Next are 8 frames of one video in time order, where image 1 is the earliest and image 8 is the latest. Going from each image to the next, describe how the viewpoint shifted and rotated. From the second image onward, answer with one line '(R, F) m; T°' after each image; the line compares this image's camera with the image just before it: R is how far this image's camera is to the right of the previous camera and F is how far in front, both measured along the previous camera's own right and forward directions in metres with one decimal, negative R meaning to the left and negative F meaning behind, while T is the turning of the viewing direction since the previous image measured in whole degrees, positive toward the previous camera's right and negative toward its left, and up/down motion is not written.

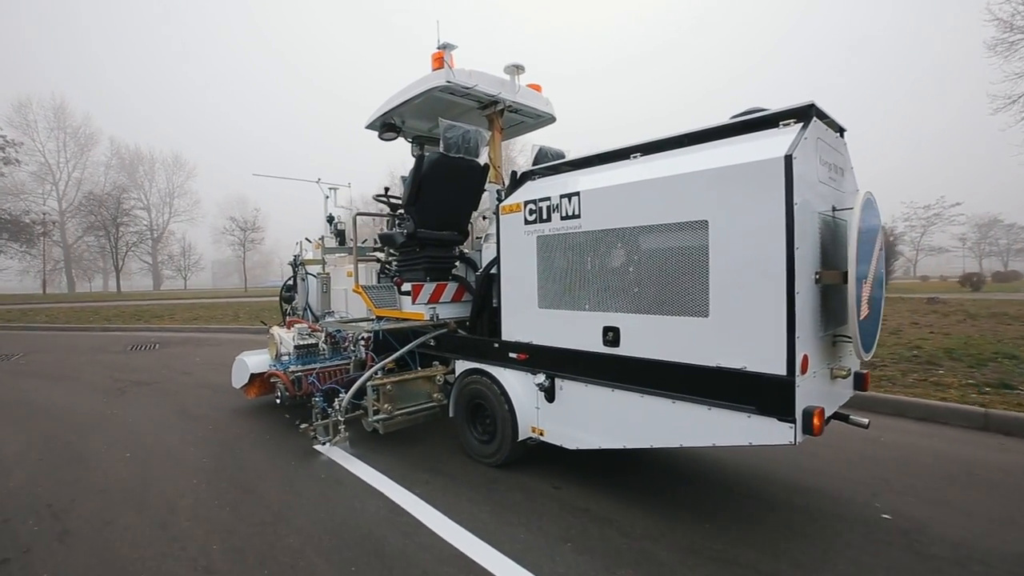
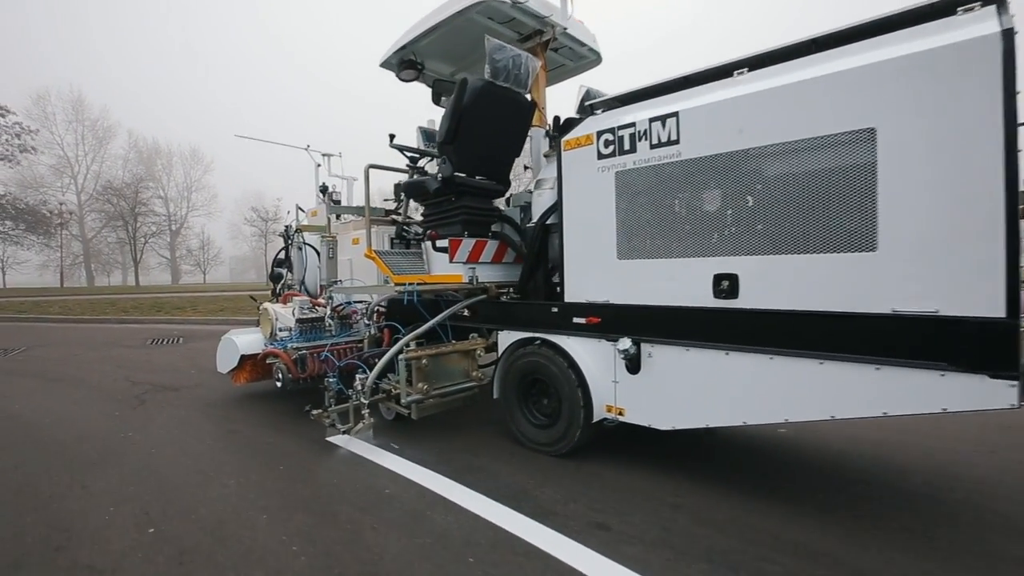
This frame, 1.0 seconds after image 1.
(-0.4, +1.0) m; -1°
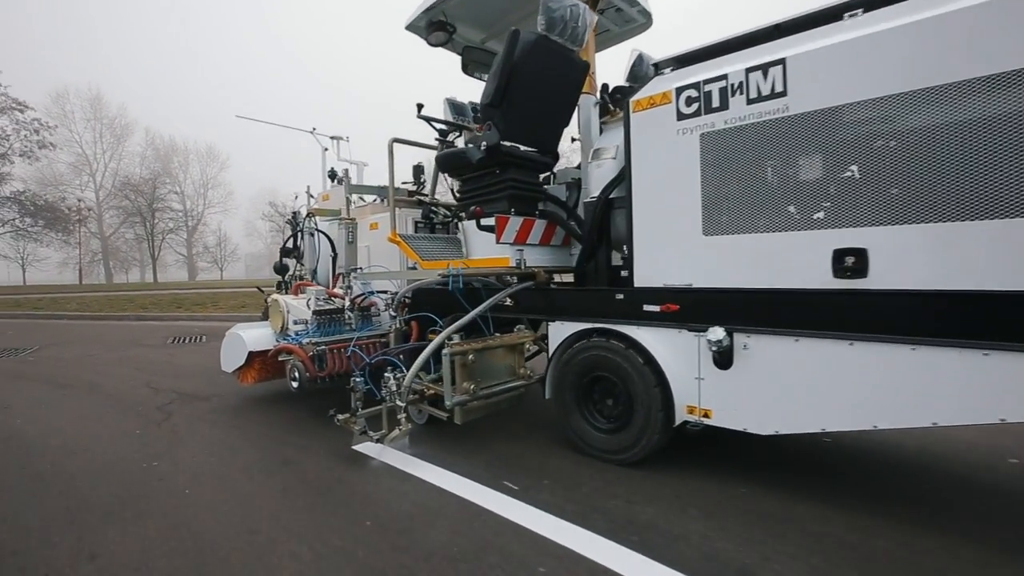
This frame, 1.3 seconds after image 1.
(-0.3, +0.6) m; -1°
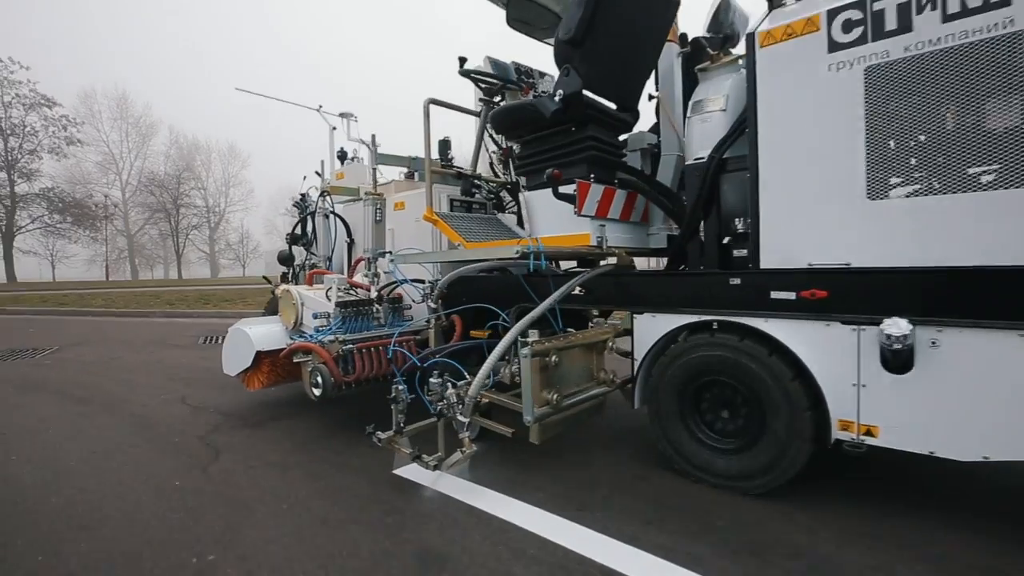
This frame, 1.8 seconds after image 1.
(-0.4, +0.8) m; -2°
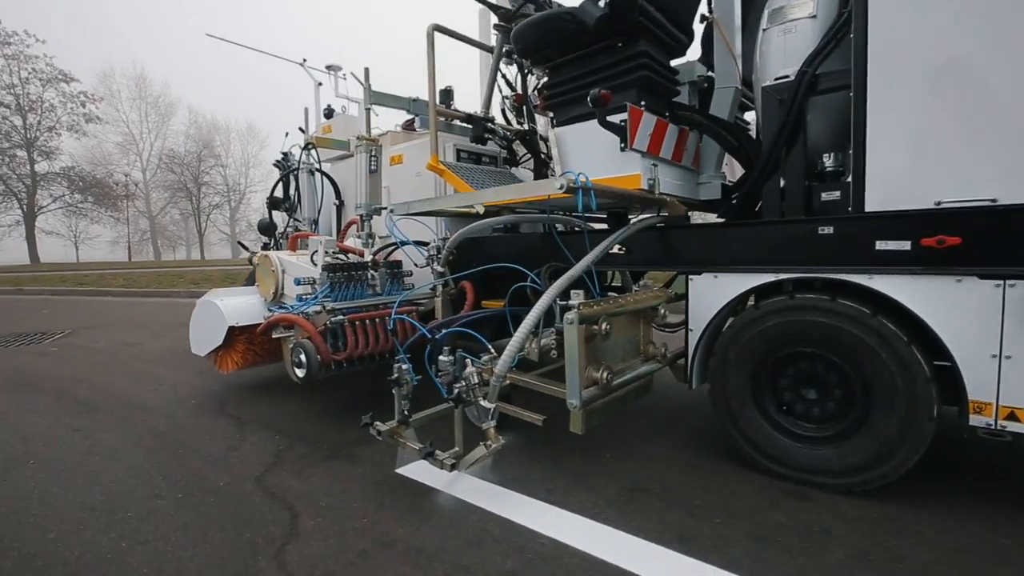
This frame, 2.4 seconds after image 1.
(-0.1, +0.6) m; -2°
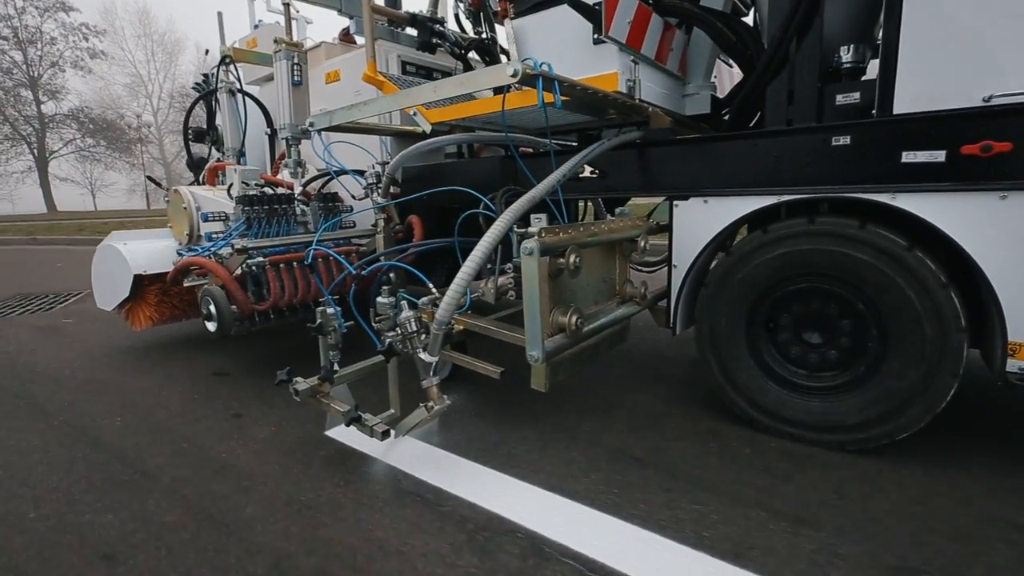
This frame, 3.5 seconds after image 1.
(+0.3, +0.4) m; -2°
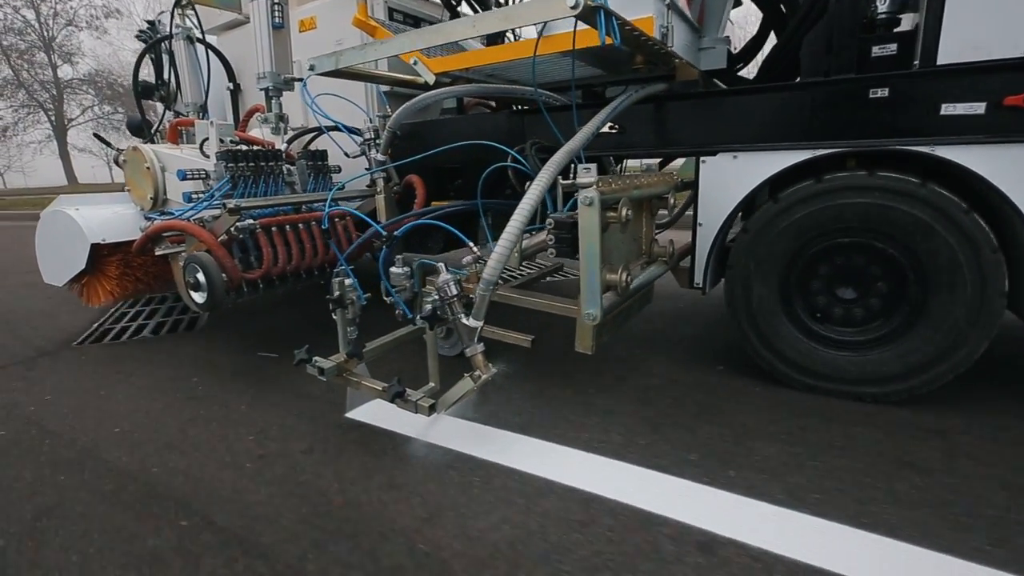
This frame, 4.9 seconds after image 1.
(-0.3, +0.1) m; +5°
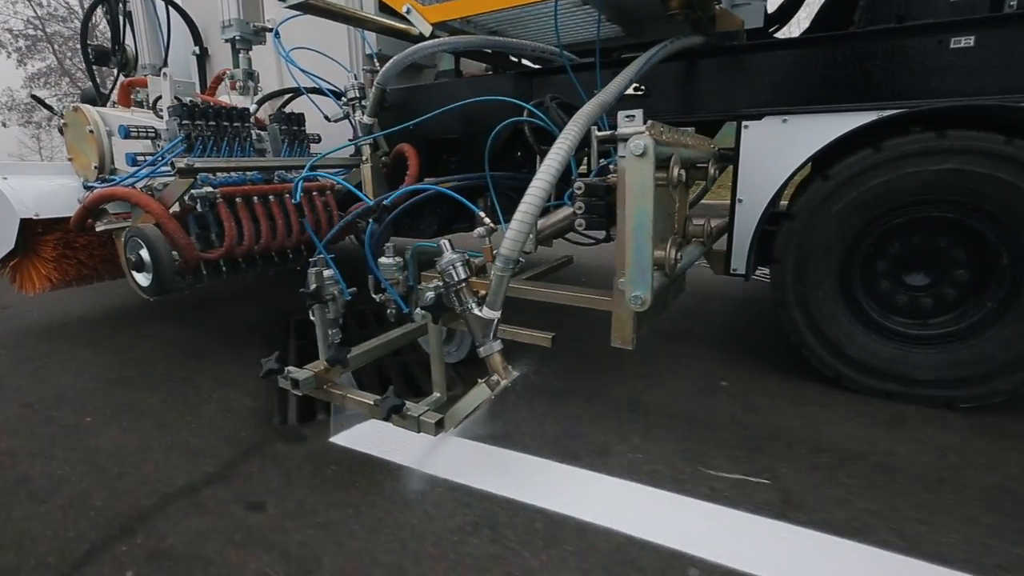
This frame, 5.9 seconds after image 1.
(-0.1, +0.4) m; +2°
